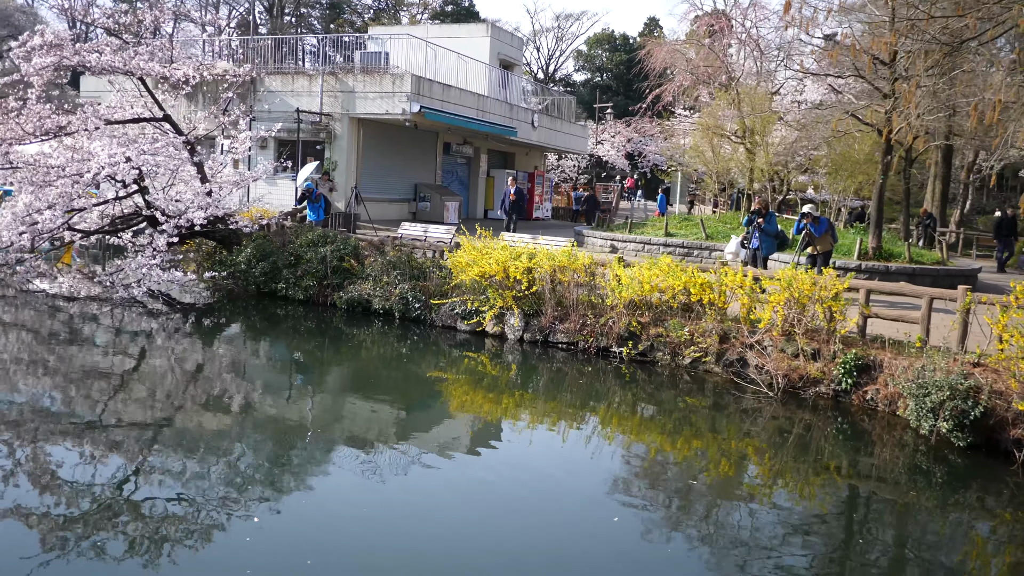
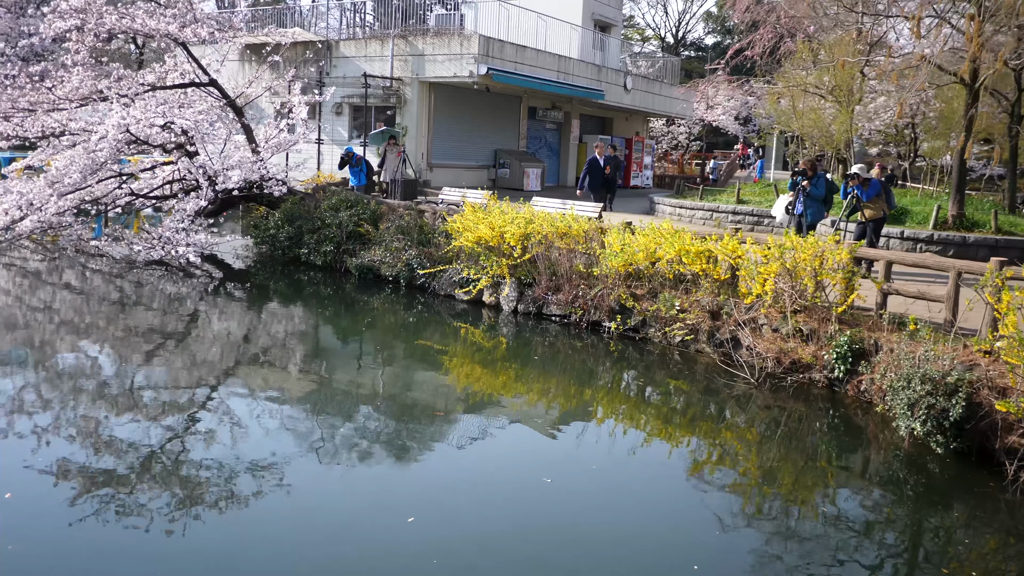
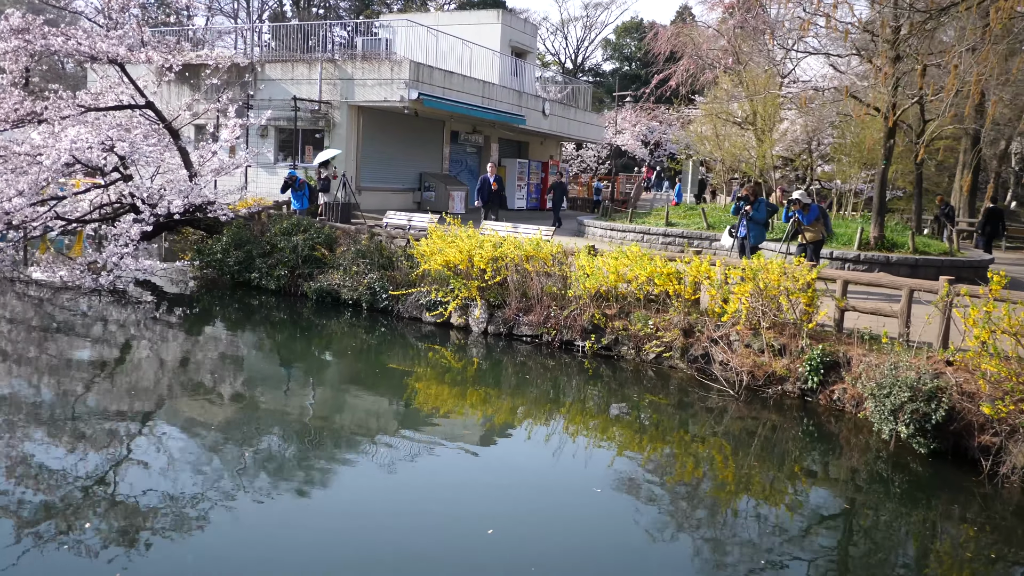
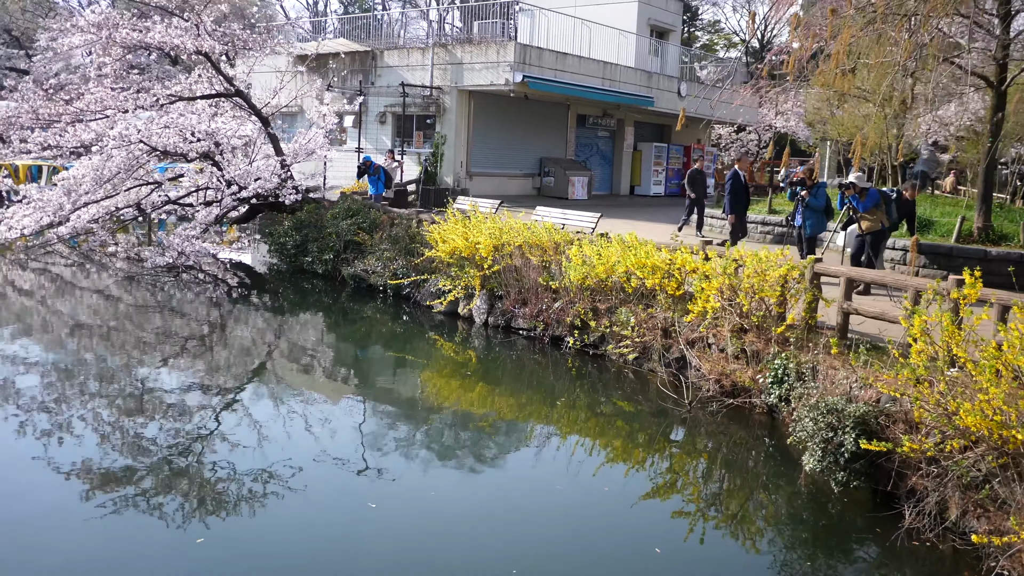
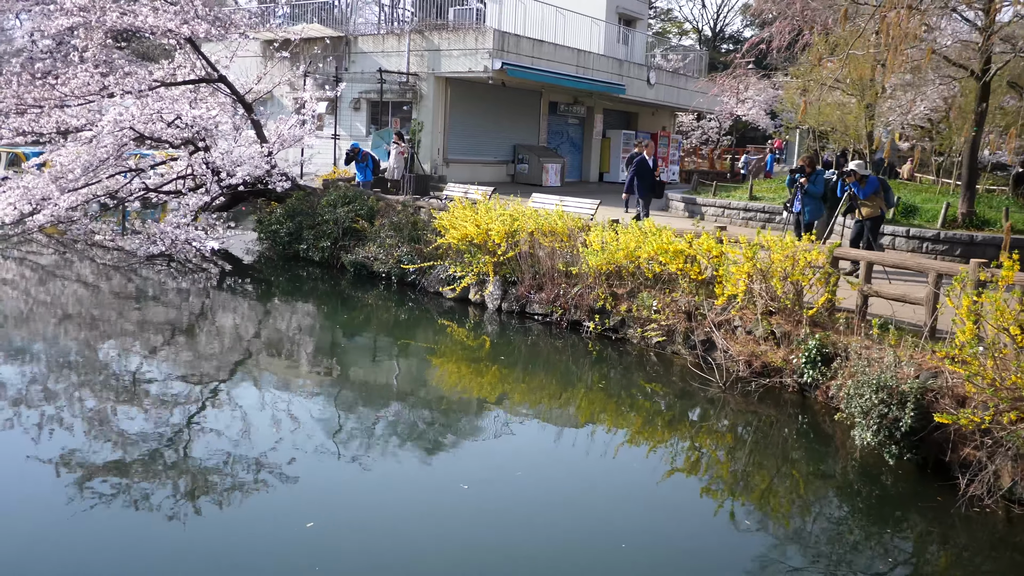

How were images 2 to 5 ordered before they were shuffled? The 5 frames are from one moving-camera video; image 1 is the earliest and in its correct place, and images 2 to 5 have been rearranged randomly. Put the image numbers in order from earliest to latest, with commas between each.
3, 2, 5, 4
